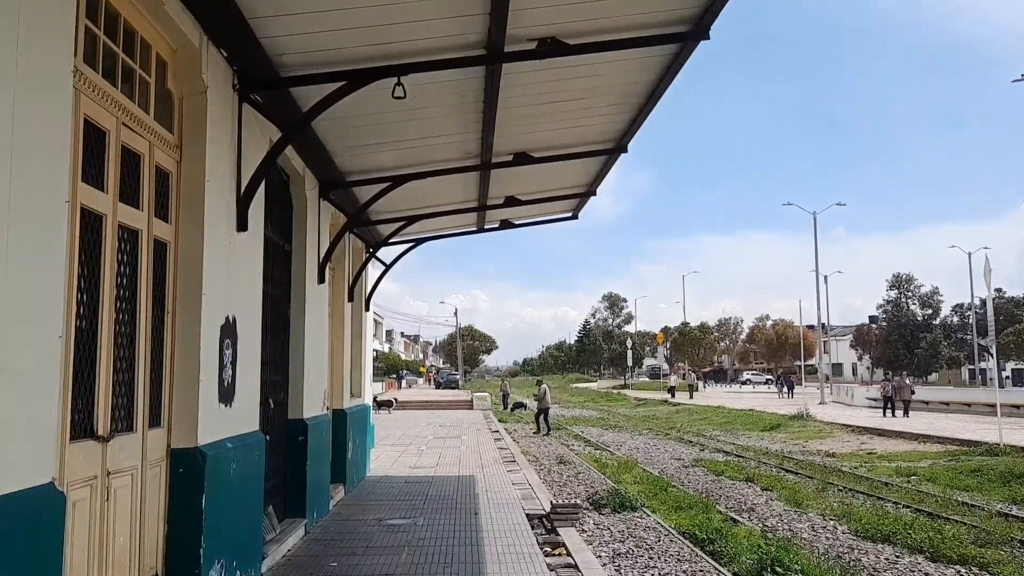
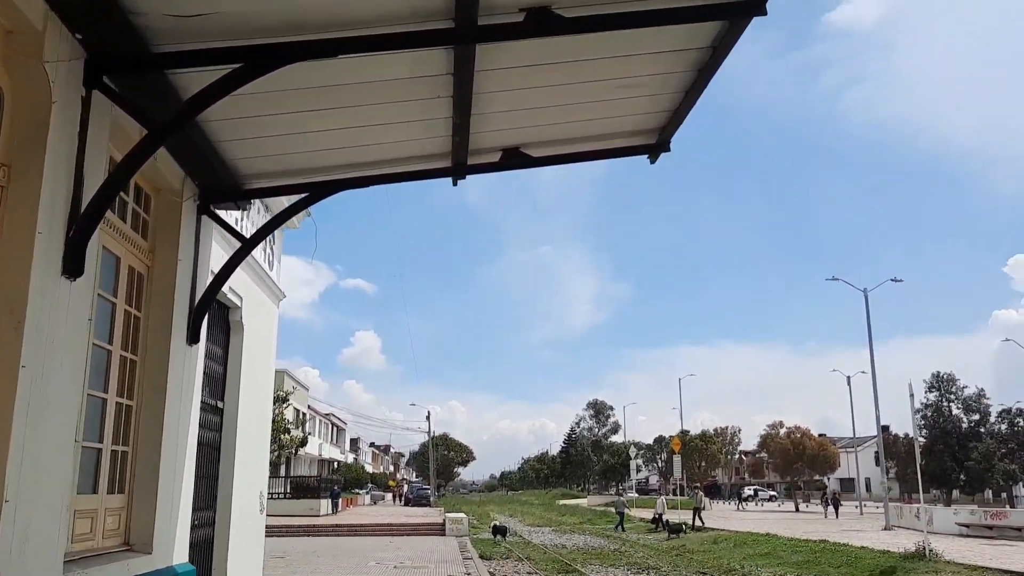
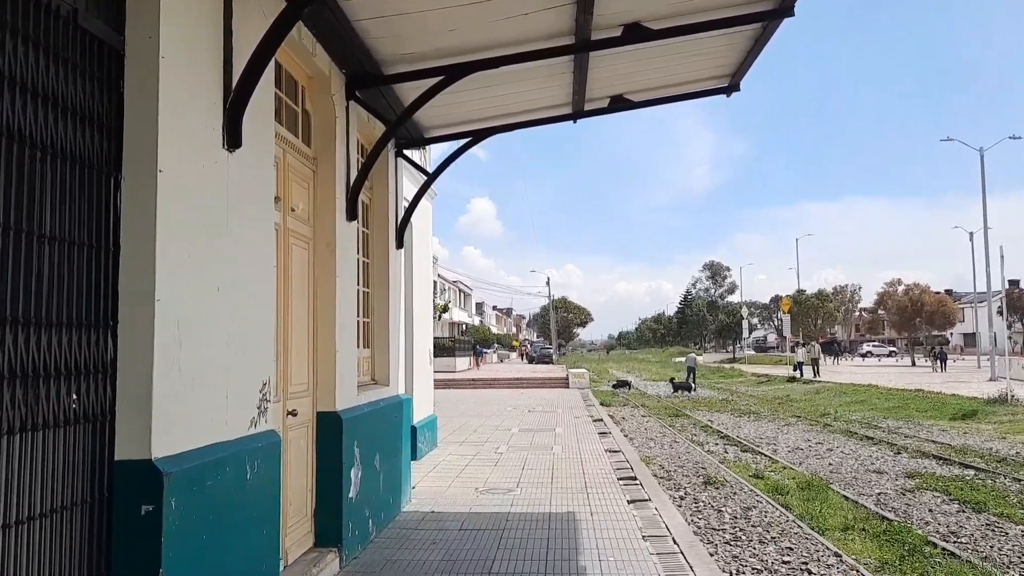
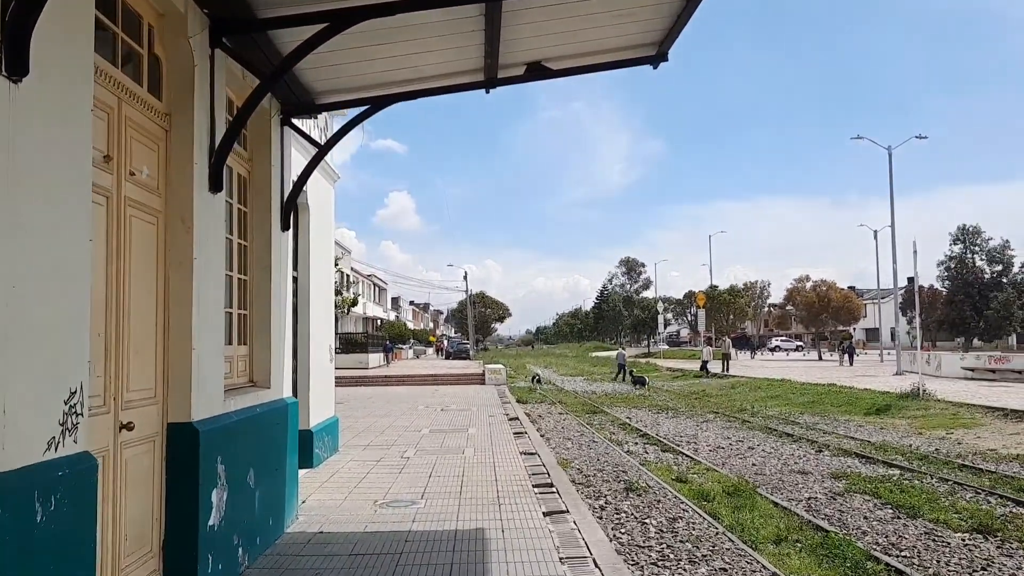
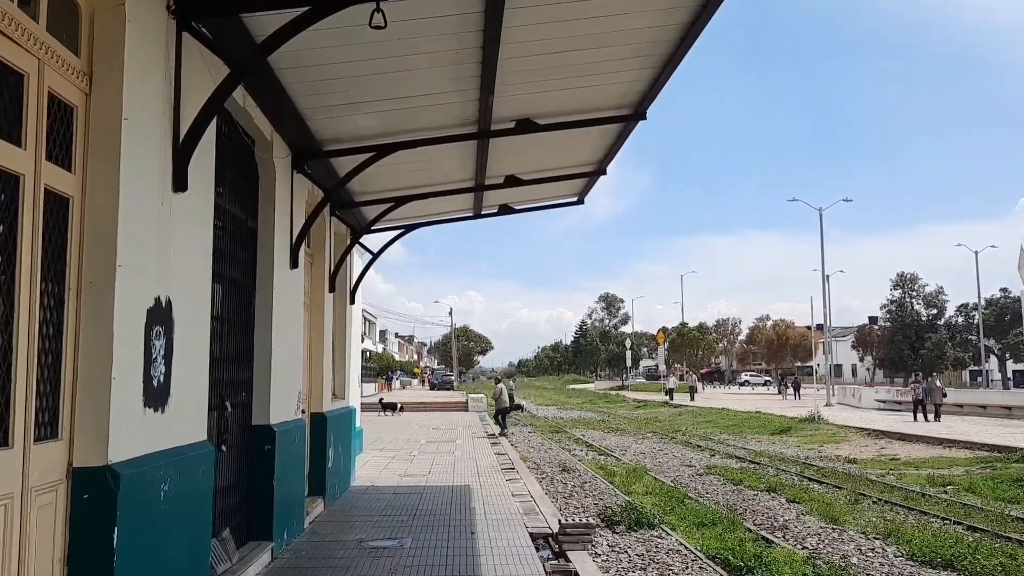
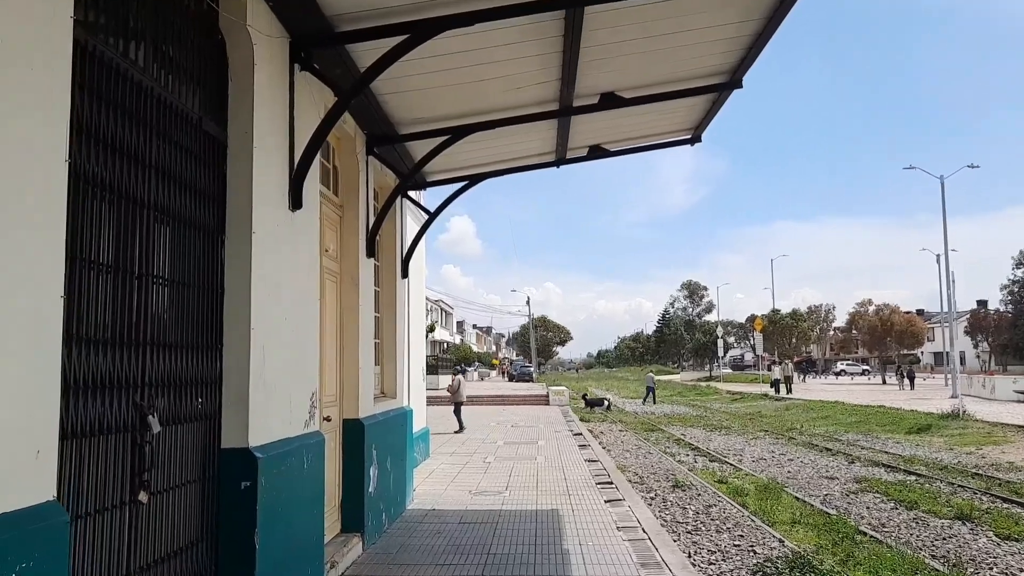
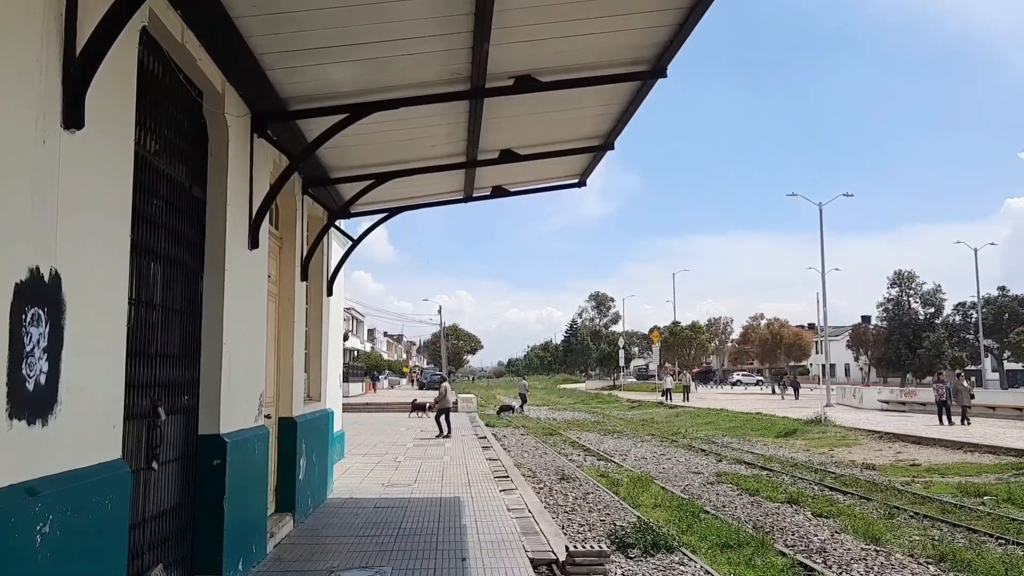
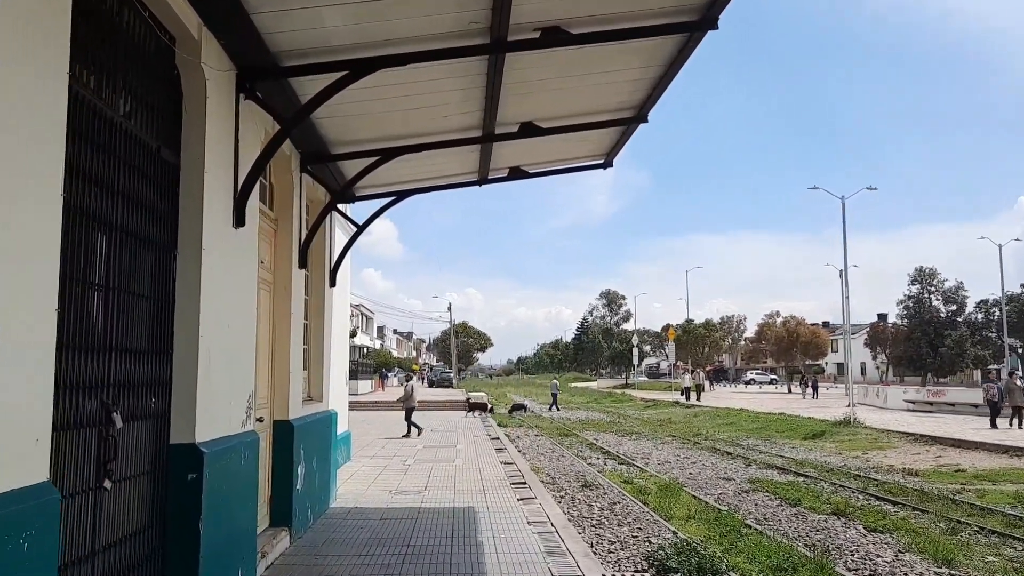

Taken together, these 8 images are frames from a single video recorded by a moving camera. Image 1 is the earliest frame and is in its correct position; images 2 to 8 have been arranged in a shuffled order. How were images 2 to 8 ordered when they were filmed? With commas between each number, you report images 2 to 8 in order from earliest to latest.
5, 7, 8, 6, 3, 4, 2
